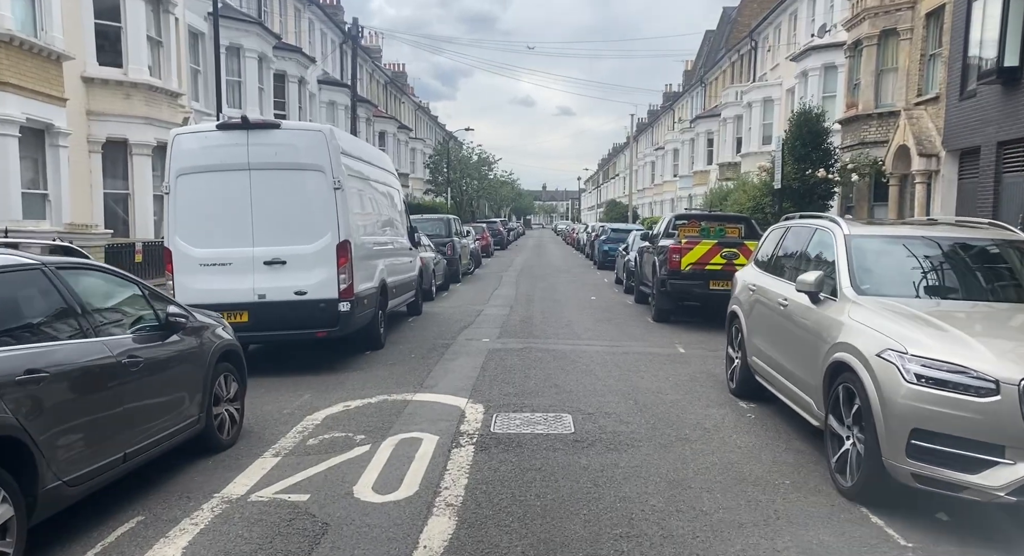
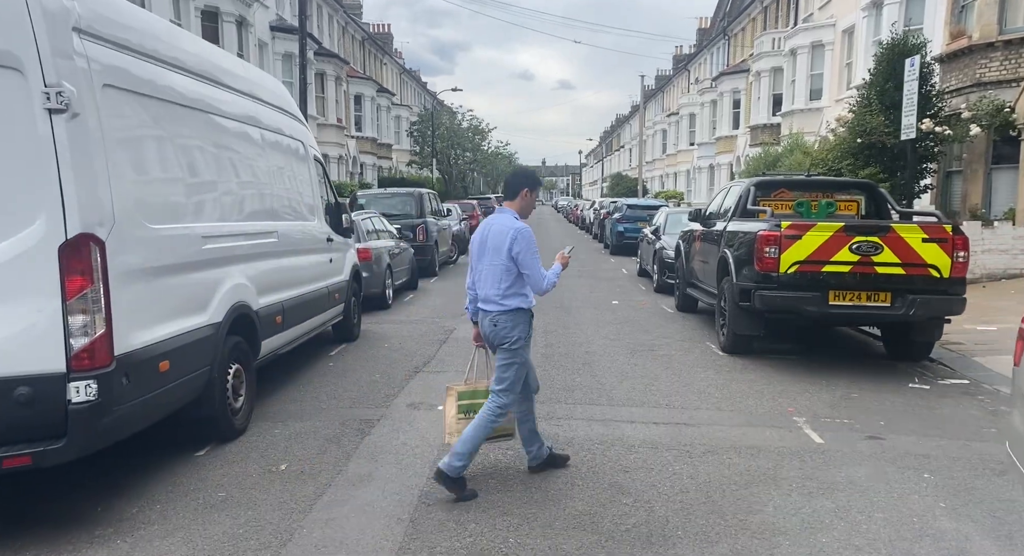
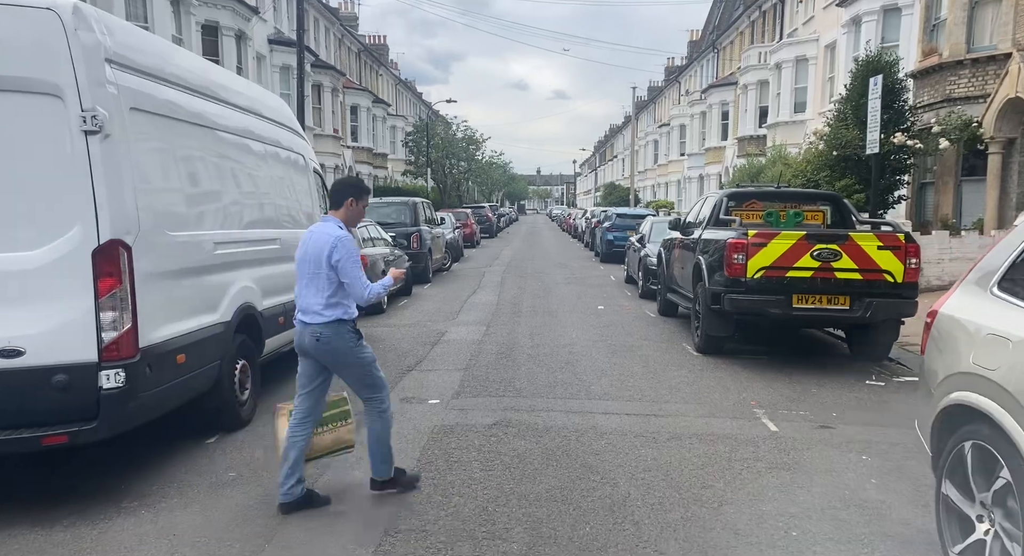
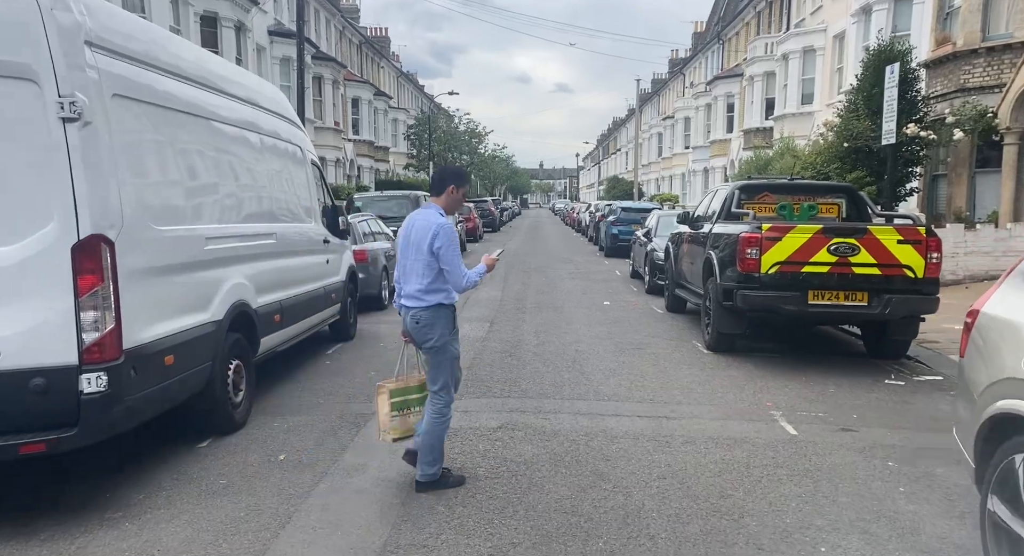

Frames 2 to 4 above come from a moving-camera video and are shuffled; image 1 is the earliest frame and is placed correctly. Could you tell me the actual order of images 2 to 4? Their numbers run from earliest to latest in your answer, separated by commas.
3, 4, 2
